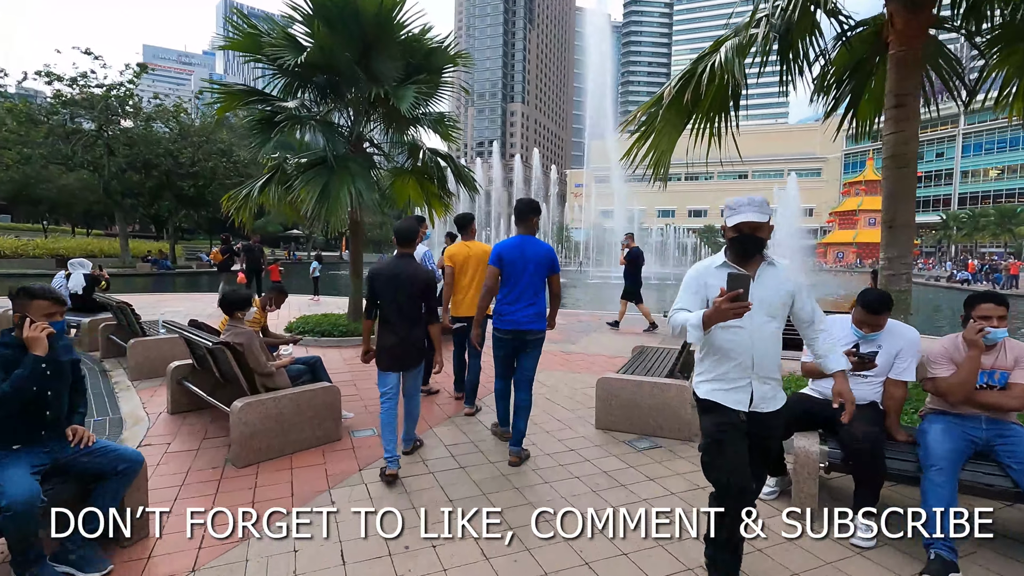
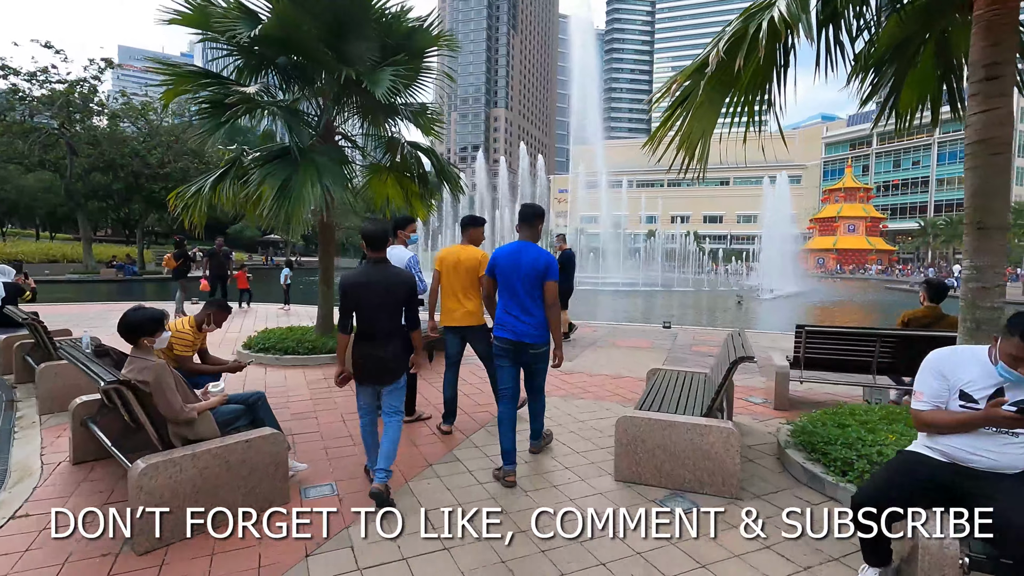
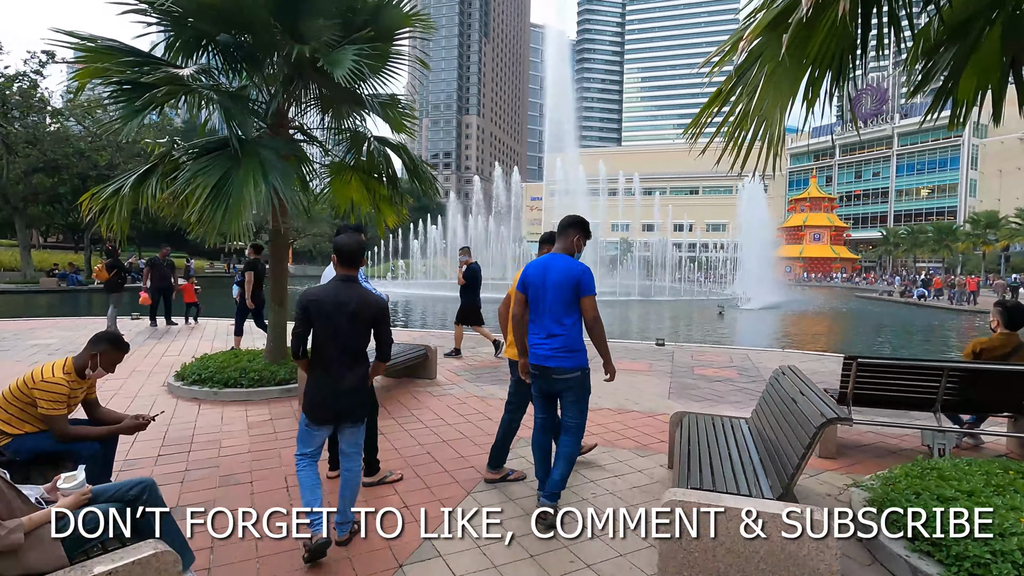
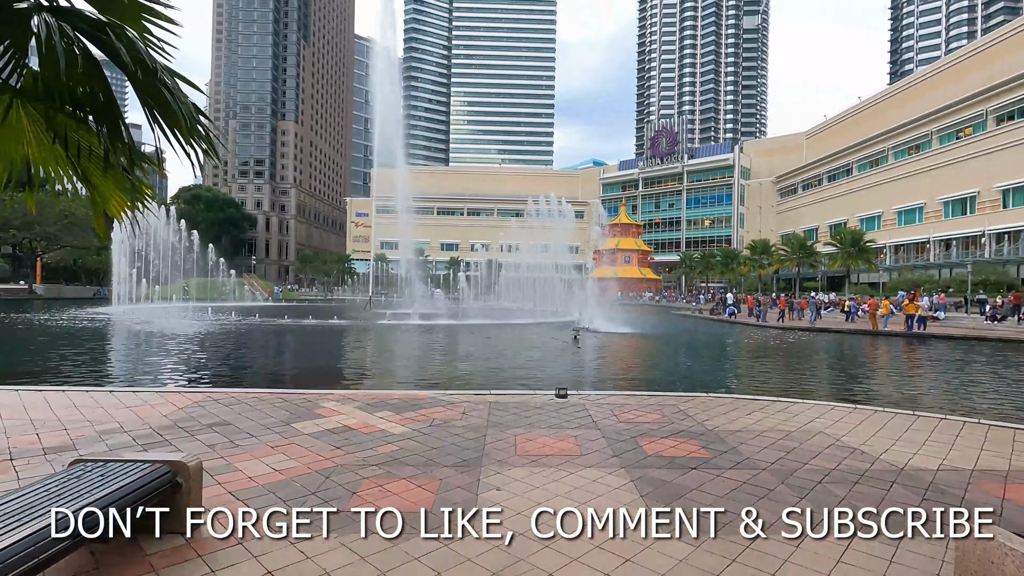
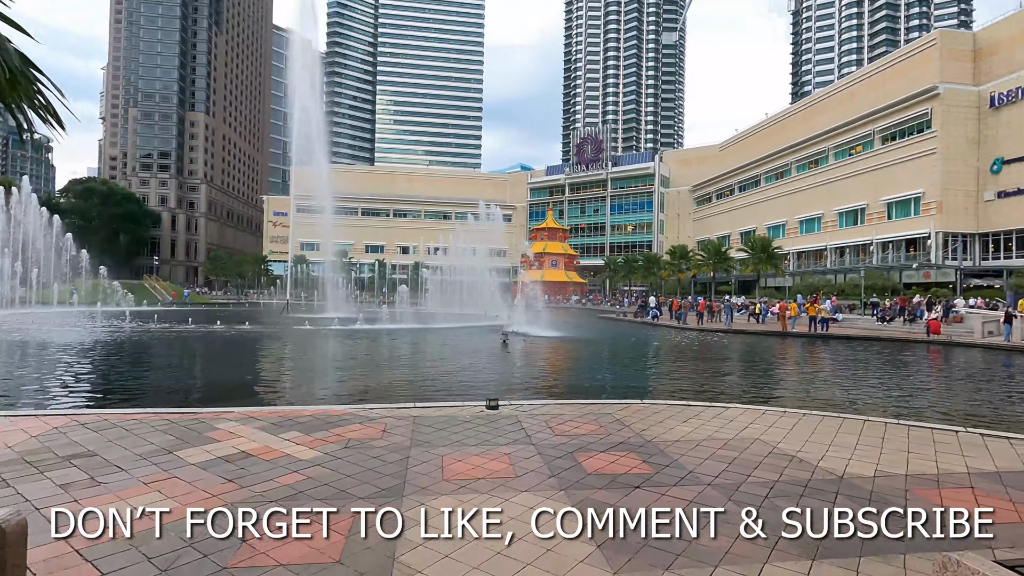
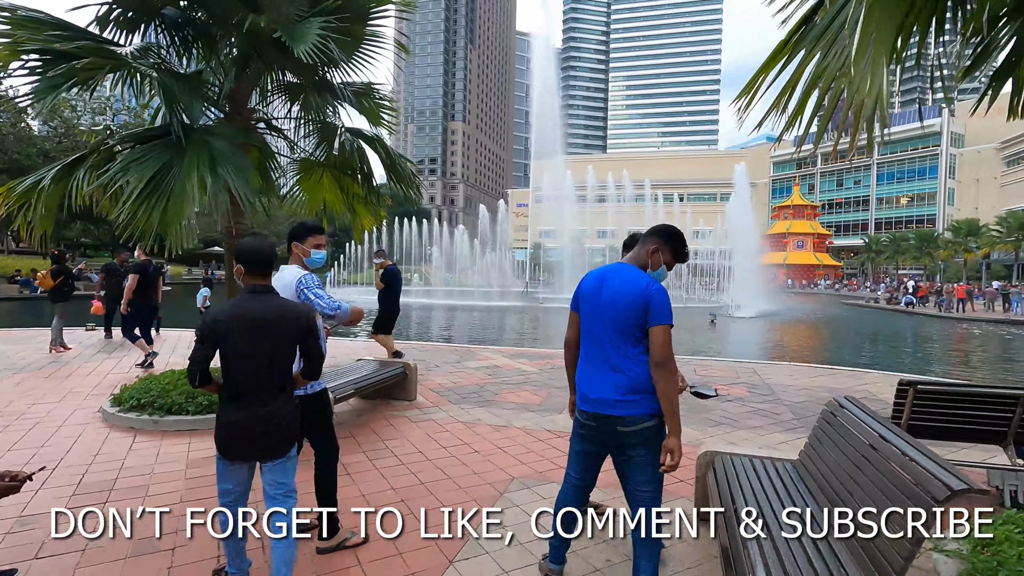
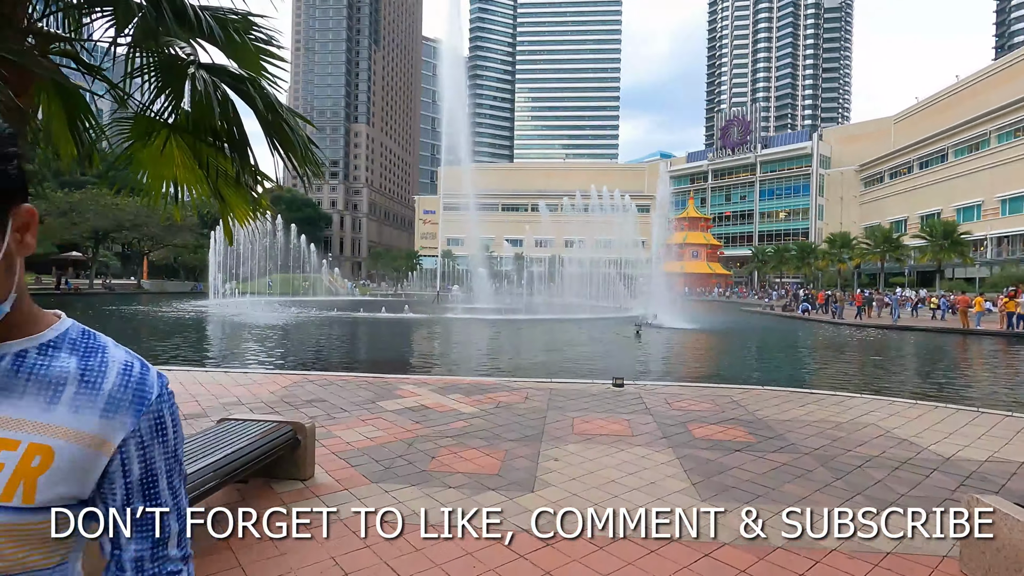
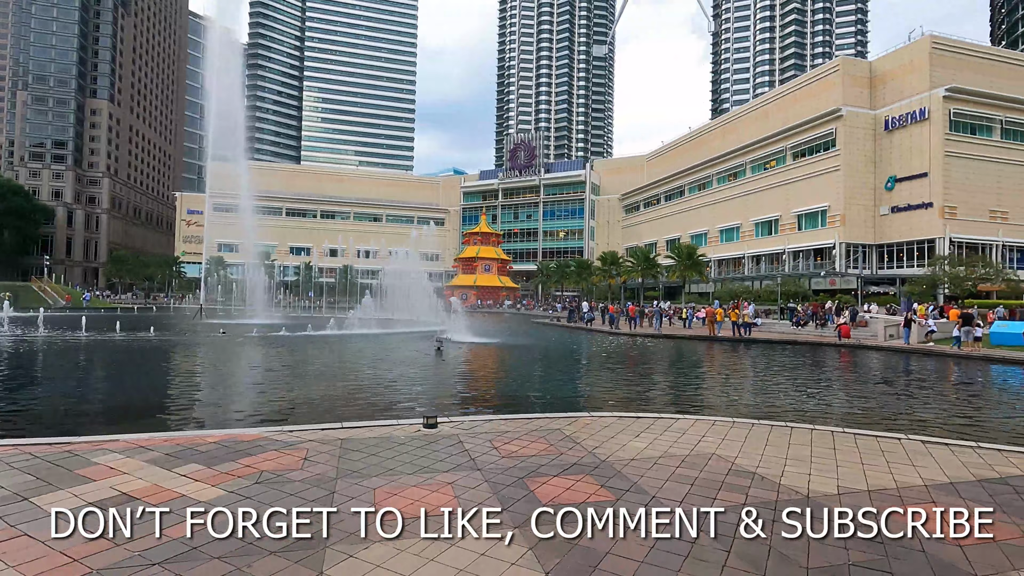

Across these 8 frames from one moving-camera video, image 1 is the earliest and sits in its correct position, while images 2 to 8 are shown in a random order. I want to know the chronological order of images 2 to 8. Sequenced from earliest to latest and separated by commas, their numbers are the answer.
2, 3, 6, 7, 4, 5, 8
